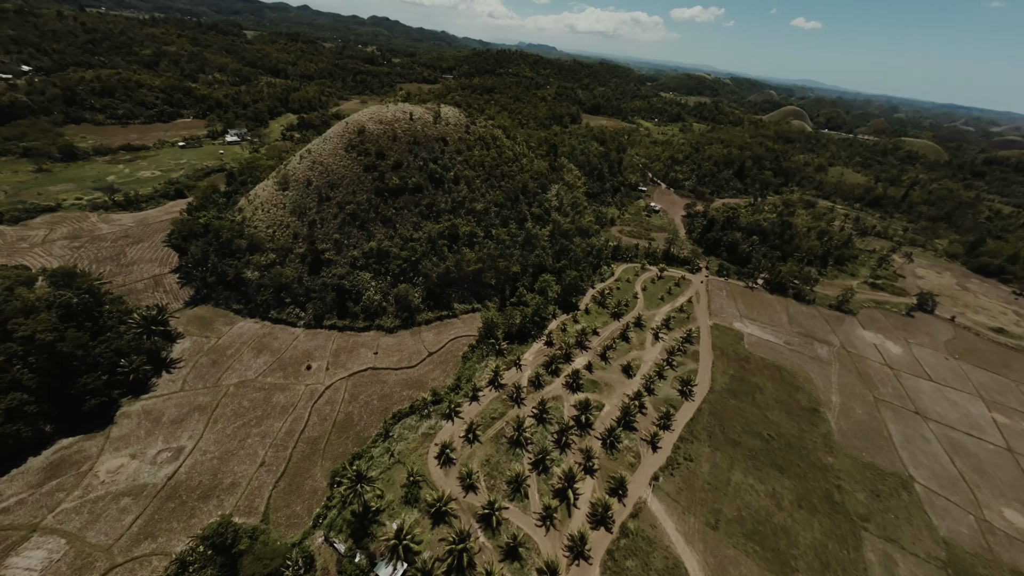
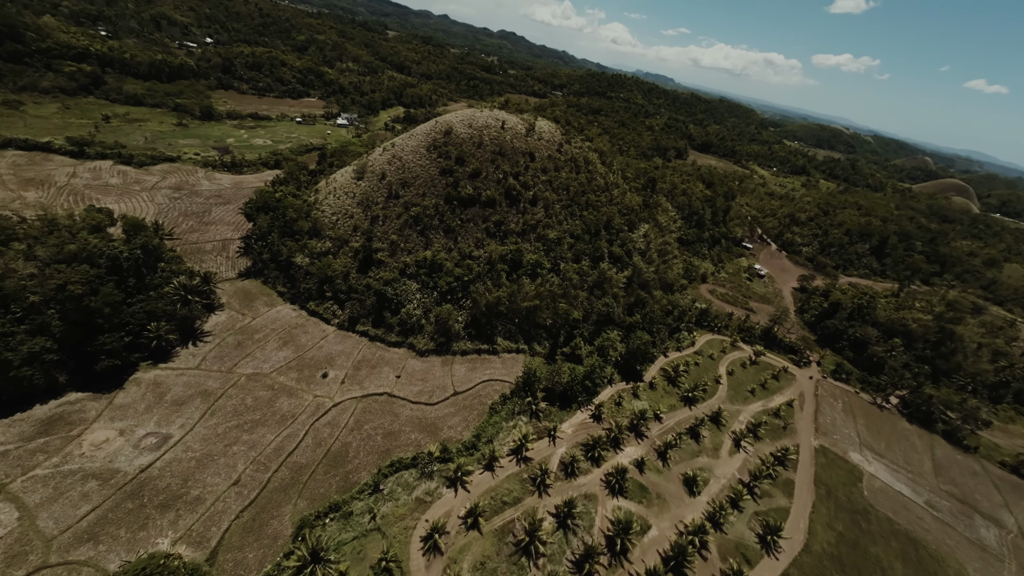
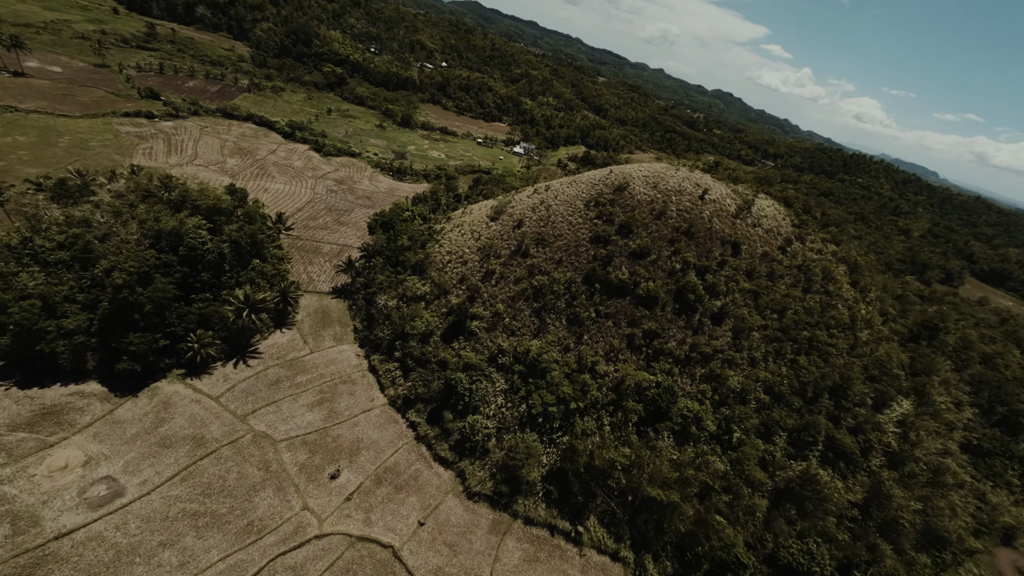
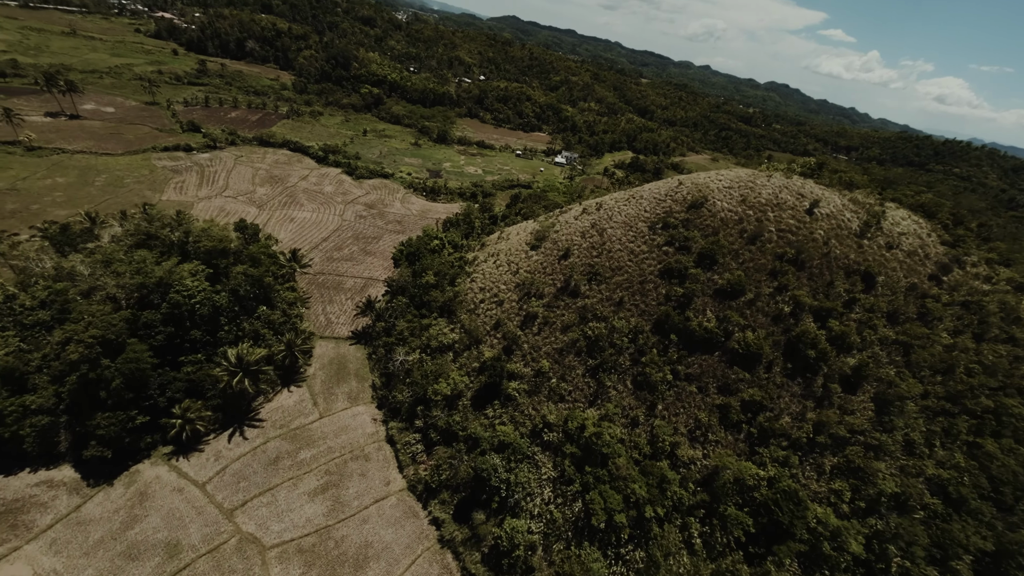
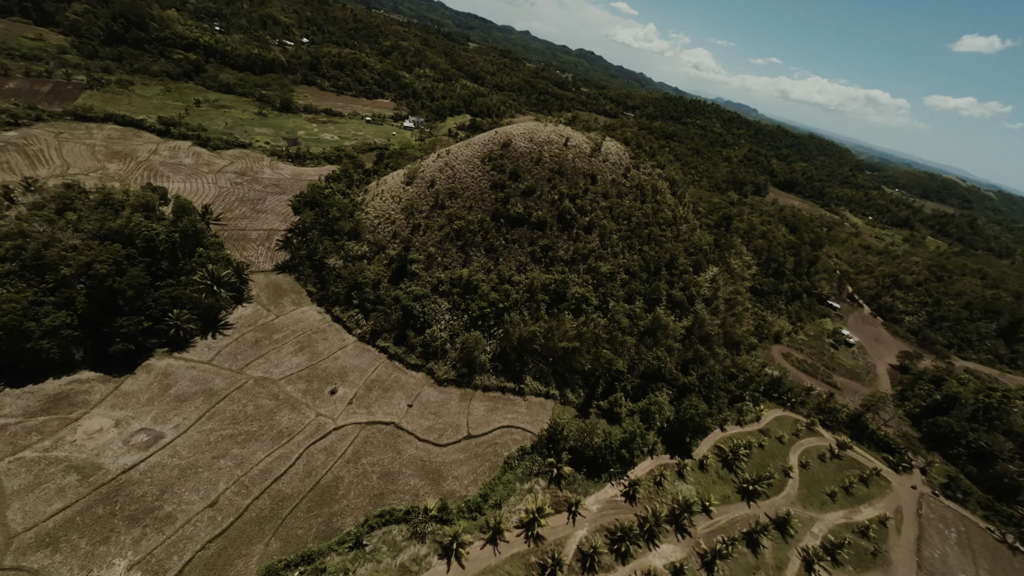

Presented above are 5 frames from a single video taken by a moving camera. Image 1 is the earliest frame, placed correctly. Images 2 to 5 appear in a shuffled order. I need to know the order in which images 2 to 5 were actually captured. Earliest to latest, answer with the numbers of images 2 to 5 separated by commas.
2, 5, 3, 4
